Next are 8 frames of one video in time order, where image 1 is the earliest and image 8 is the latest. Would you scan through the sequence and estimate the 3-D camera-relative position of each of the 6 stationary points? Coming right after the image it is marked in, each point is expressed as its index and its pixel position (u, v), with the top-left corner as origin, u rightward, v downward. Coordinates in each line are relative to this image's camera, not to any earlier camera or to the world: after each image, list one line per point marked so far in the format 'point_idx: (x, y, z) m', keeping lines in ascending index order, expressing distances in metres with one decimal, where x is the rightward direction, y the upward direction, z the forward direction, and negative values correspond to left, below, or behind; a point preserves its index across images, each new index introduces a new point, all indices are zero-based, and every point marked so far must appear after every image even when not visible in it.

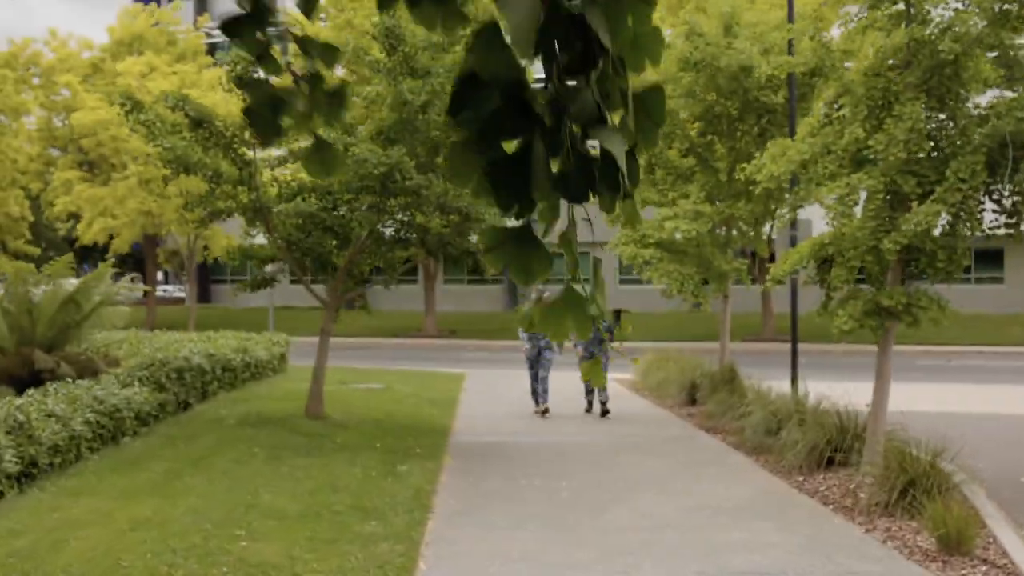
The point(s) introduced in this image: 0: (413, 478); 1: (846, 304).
0: (-0.7, -1.3, +7.8) m
1: (+2.5, -0.1, +8.5) m
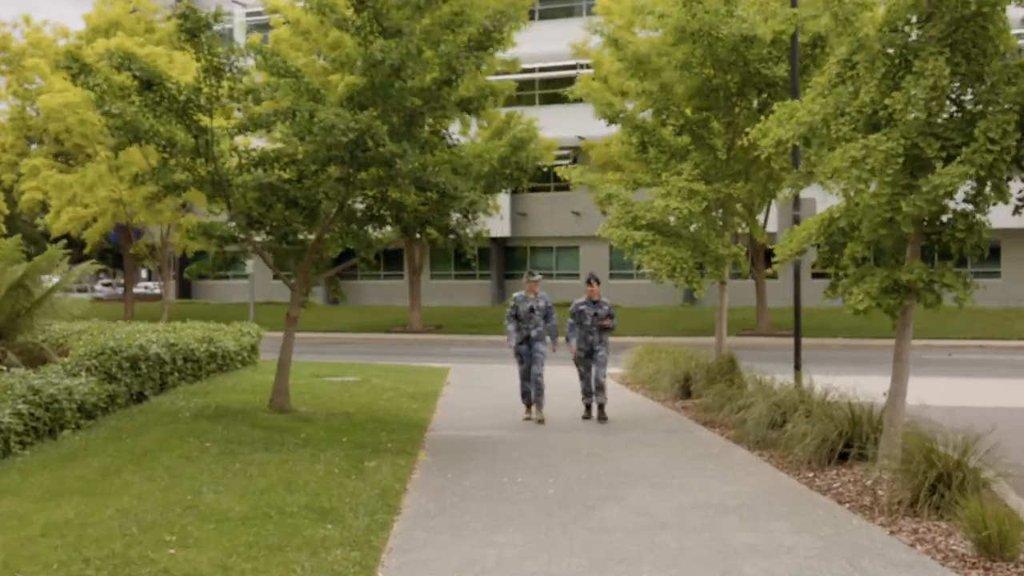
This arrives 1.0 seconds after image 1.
0: (-0.8, -1.2, +7.0) m
1: (+2.4, 0.0, +7.7) m
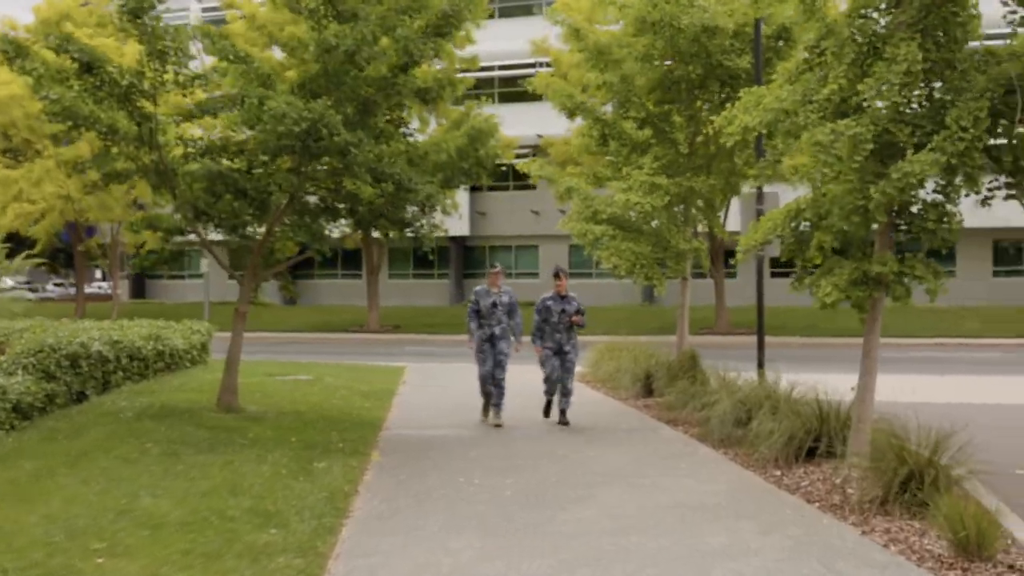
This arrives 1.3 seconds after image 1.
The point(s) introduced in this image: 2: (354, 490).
0: (-1.1, -1.1, +6.6) m
1: (+2.1, +0.1, +7.5) m
2: (-0.9, -1.2, +6.4) m
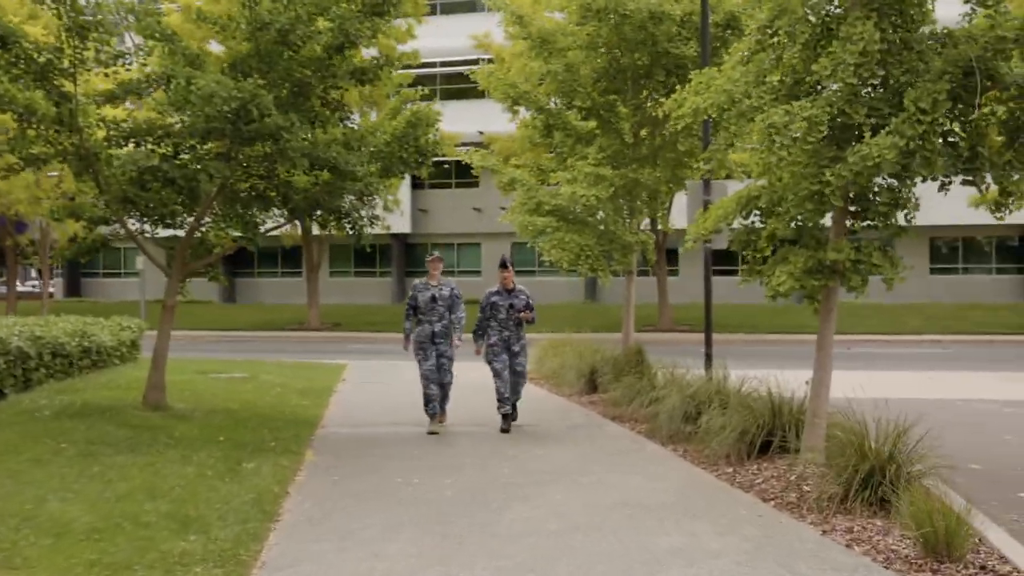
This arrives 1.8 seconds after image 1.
0: (-1.4, -1.1, +6.2) m
1: (+1.7, +0.2, +7.2) m
2: (-1.2, -1.1, +6.0) m
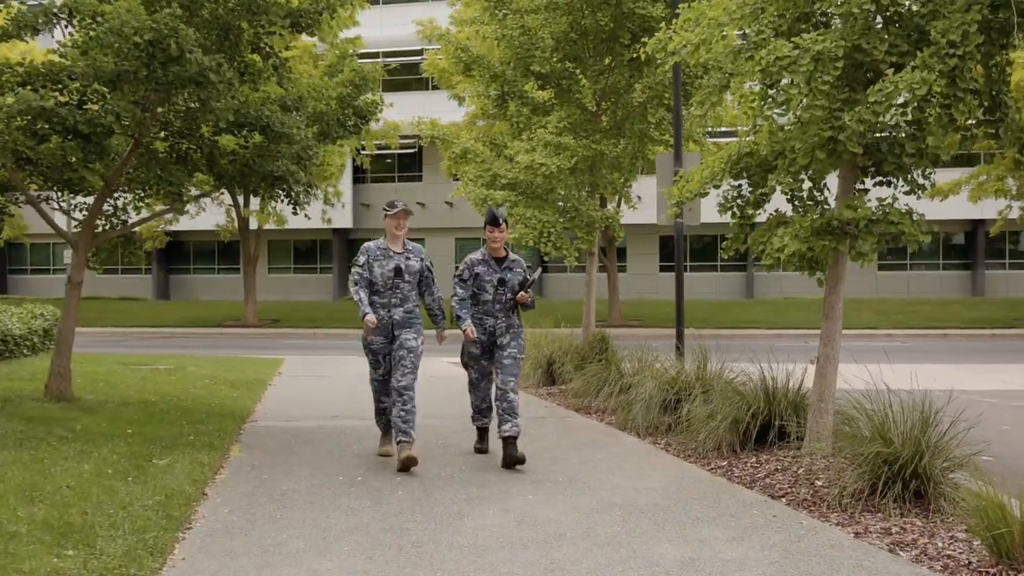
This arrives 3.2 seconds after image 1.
0: (-1.6, -0.9, +5.1) m
1: (+1.5, +0.3, +6.3) m
2: (-1.4, -0.9, +4.9) m
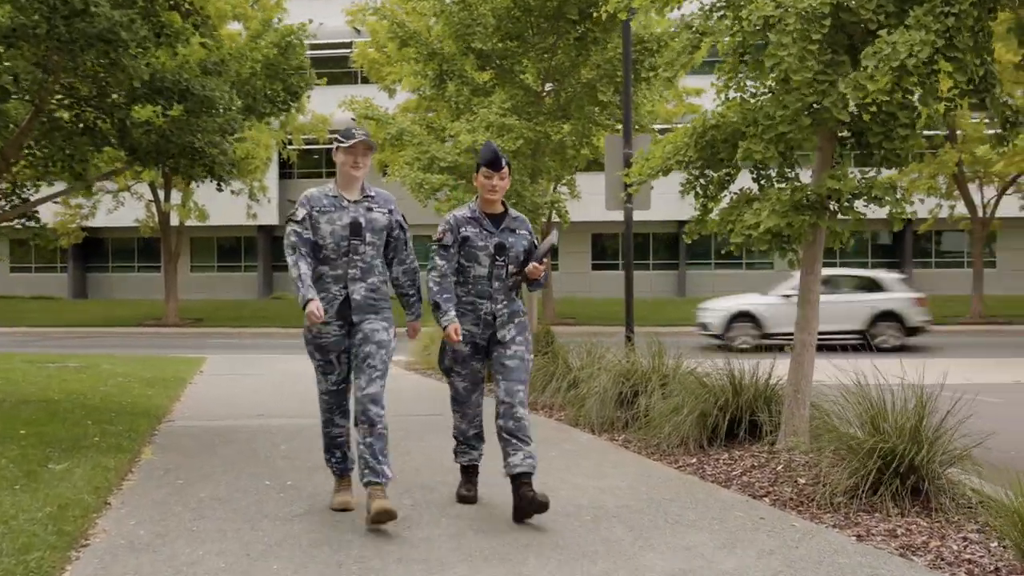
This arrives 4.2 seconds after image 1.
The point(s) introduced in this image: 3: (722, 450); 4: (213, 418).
0: (-1.7, -0.8, +4.4) m
1: (+1.3, +0.4, +5.8) m
2: (-1.5, -0.8, +4.2) m
3: (+1.1, -0.9, +5.9) m
4: (-2.0, -0.9, +7.6) m
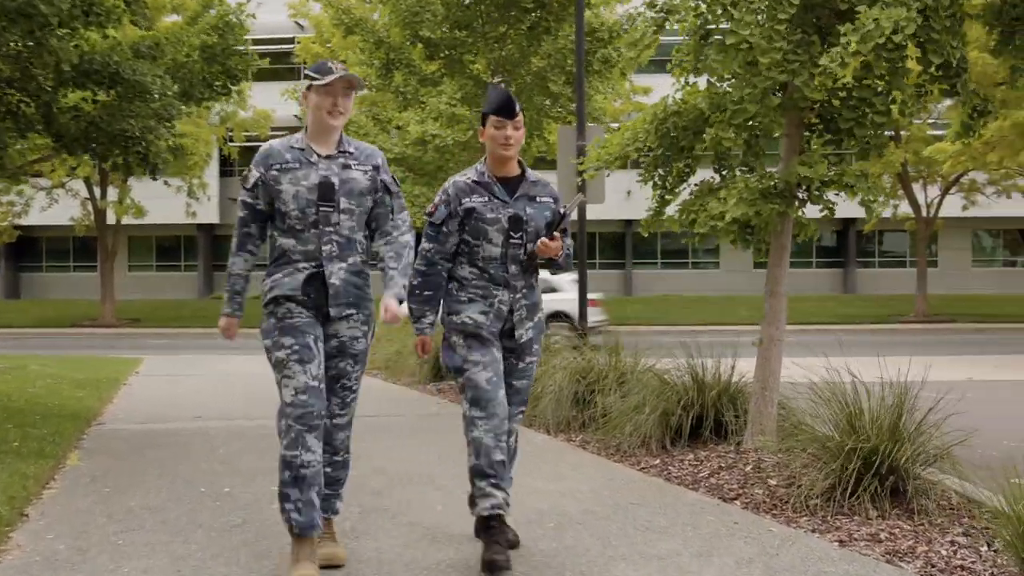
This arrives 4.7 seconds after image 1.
0: (-1.9, -0.7, +4.0) m
1: (+1.0, +0.5, +5.5) m
2: (-1.7, -0.8, +3.8) m
3: (+0.9, -0.8, +5.6) m
4: (-2.3, -0.8, +7.1) m
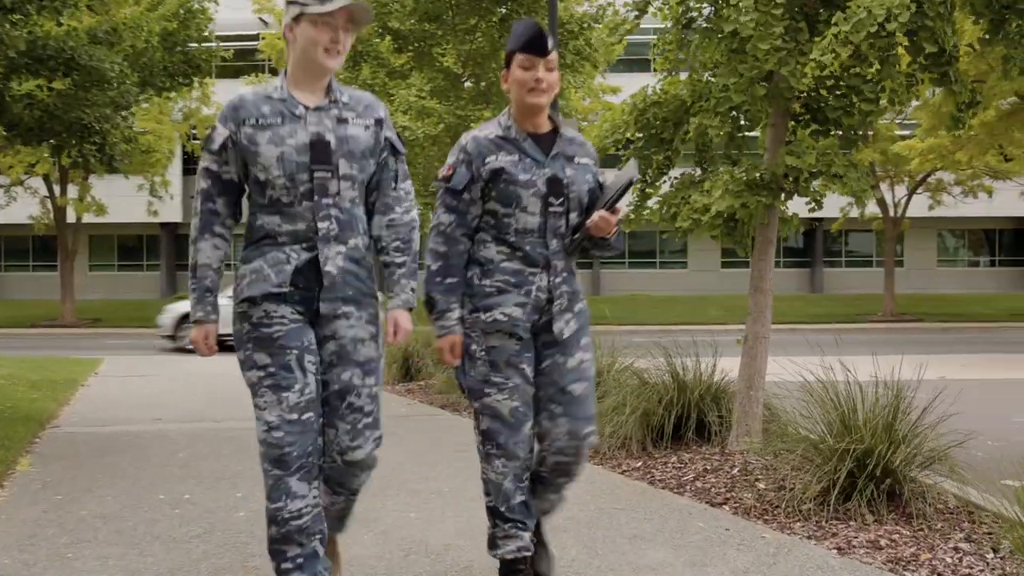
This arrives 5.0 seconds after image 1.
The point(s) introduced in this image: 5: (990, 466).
0: (-2.0, -0.7, +3.7) m
1: (+0.9, +0.5, +5.3) m
2: (-1.7, -0.8, +3.5) m
3: (+0.8, -0.8, +5.4) m
4: (-2.5, -0.8, +6.8) m
5: (+2.0, -0.7, +4.6) m
